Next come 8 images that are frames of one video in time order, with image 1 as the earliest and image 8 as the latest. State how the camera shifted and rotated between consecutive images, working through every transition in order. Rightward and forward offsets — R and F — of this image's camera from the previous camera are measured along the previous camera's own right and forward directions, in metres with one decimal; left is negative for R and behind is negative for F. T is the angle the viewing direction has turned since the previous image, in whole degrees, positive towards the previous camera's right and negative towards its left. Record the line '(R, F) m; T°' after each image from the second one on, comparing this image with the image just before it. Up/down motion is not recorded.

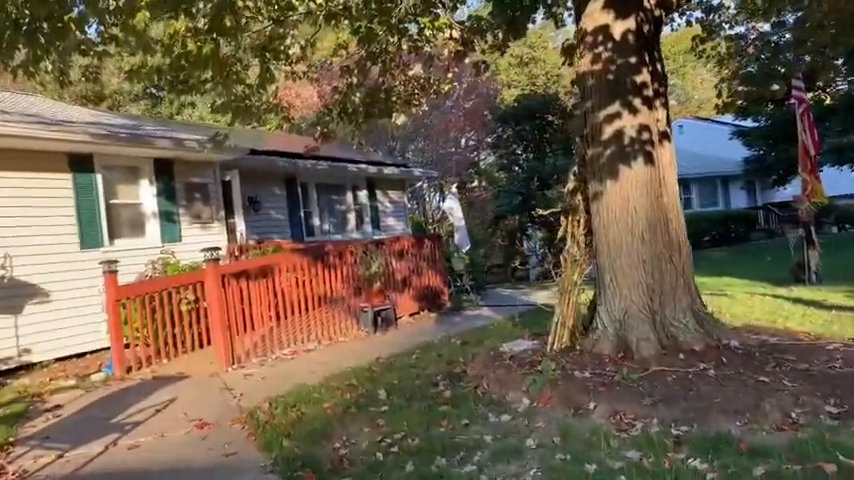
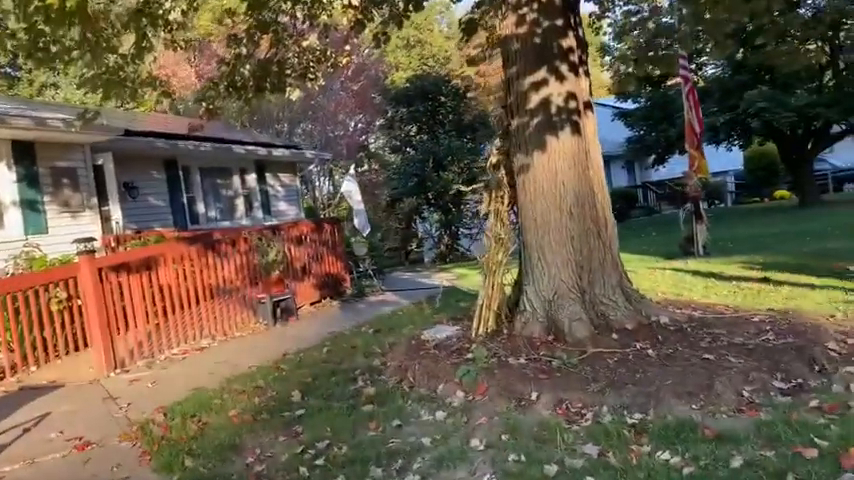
(-0.2, +0.6) m; +9°
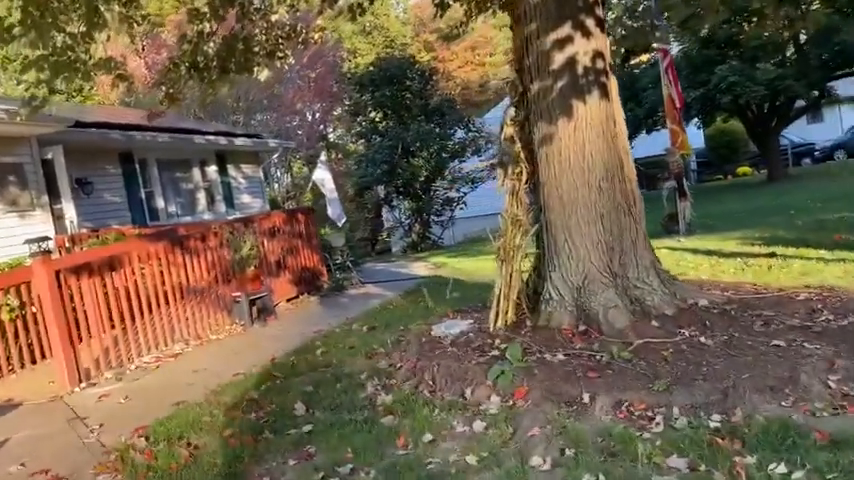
(-0.4, +0.7) m; +3°
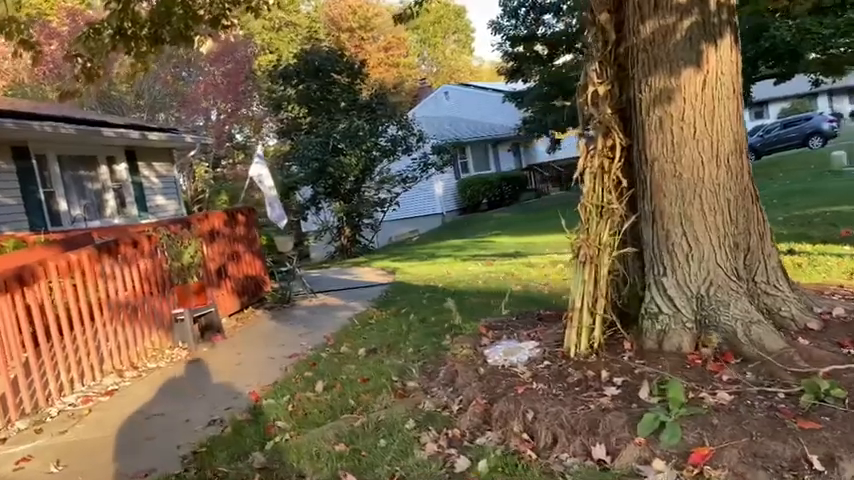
(-0.9, +1.5) m; +8°
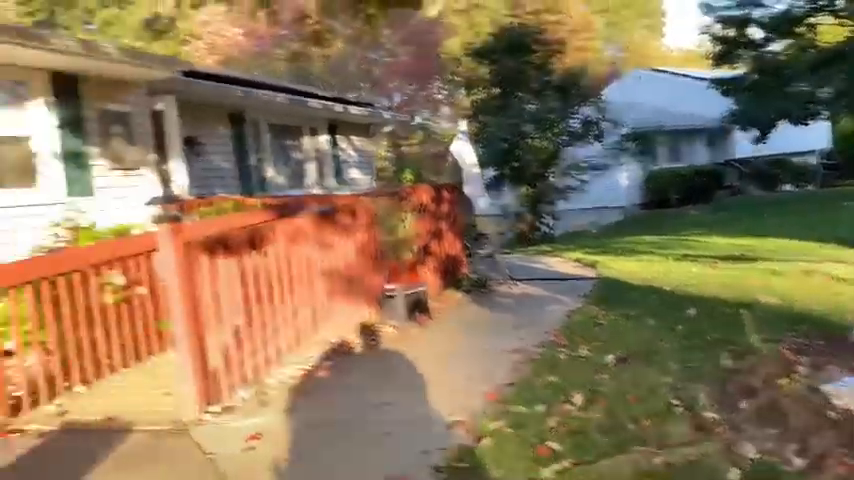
(-0.8, +0.8) m; -13°
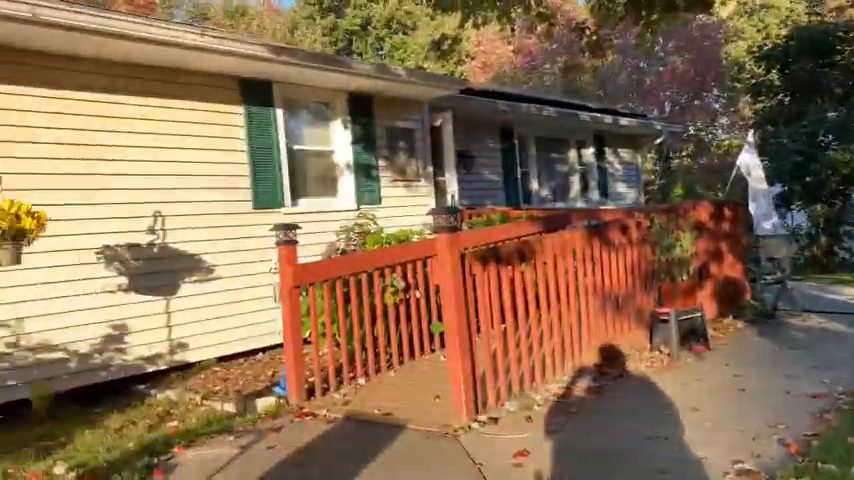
(-0.1, +0.1) m; -21°
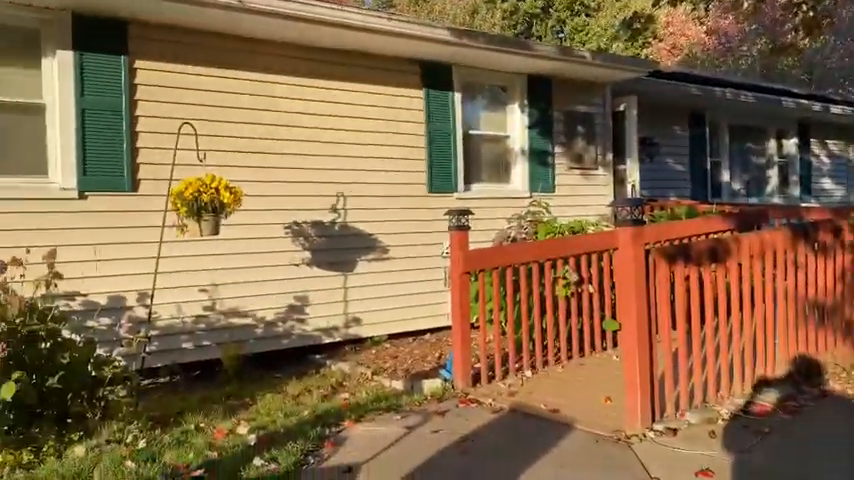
(-0.1, +0.1) m; -14°
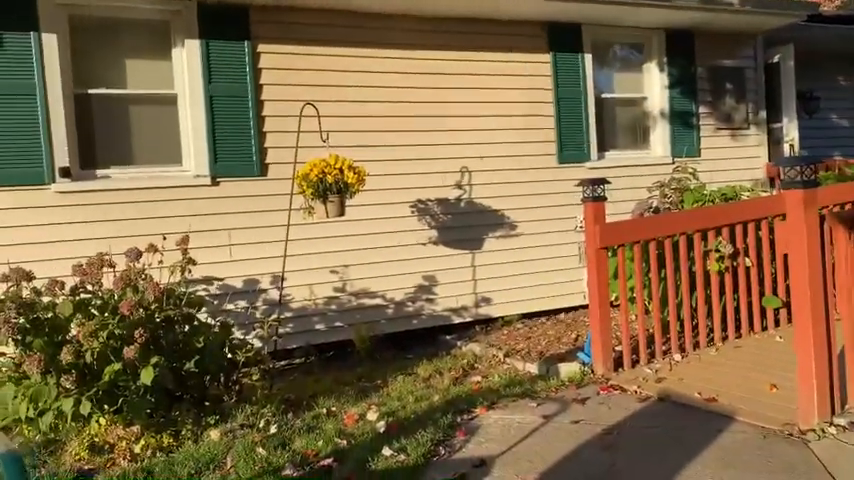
(0.0, +0.3) m; -11°
